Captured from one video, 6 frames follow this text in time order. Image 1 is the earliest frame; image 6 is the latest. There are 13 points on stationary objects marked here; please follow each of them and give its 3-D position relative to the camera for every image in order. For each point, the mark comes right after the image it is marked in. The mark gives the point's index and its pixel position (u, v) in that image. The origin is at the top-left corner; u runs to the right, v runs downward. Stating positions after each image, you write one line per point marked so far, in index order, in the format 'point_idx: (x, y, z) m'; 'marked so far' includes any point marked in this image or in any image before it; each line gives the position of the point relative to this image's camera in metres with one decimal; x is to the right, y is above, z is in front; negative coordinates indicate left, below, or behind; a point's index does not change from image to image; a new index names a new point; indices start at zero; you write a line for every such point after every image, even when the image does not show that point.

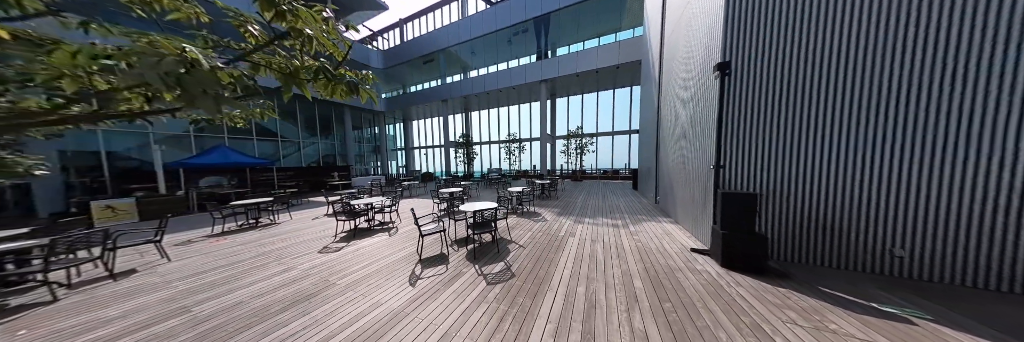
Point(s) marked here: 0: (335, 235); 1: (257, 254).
0: (-4.1, -1.5, +4.4) m
1: (-4.9, -1.6, +3.7) m
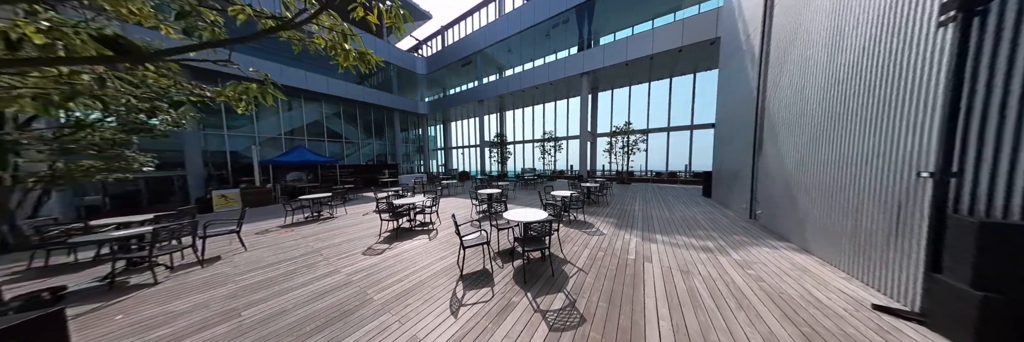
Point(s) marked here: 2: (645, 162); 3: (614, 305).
0: (-3.1, -1.5, +4.4) m
1: (-4.0, -1.6, +3.8) m
2: (+11.1, +0.8, +15.9) m
3: (+1.0, -1.4, +2.0) m
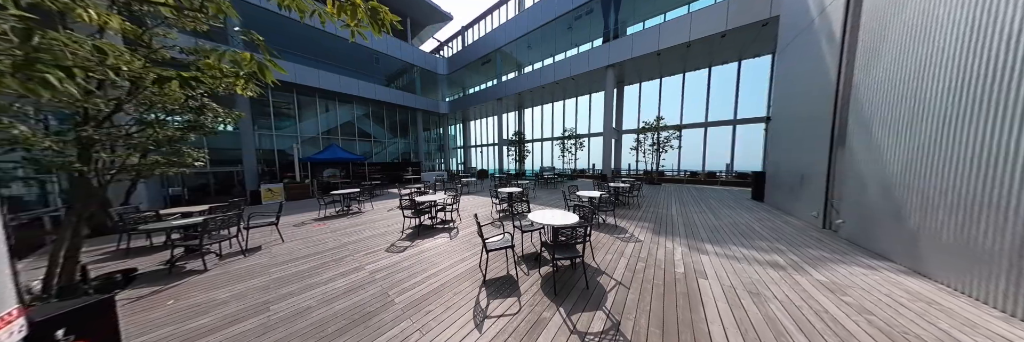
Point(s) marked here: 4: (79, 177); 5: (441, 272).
0: (-2.6, -1.4, +4.5) m
1: (-3.5, -1.5, +3.9) m
2: (+12.6, +0.8, +14.5) m
3: (+1.3, -1.4, +1.6) m
4: (-5.7, -0.1, +2.5) m
5: (-1.0, -1.4, +2.7) m
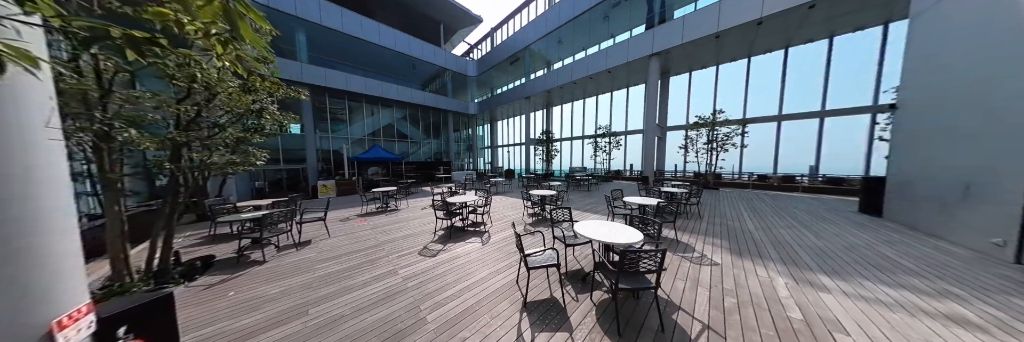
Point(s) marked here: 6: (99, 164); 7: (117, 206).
0: (-1.8, -1.4, +4.4) m
1: (-2.8, -1.5, +4.0) m
2: (+14.7, +0.6, +12.3) m
3: (+1.7, -1.4, +1.0) m
4: (-5.1, -0.1, +2.8) m
5: (-0.5, -1.5, +2.5) m
6: (-5.2, +0.1, +2.4) m
7: (-5.2, -0.4, +2.5) m
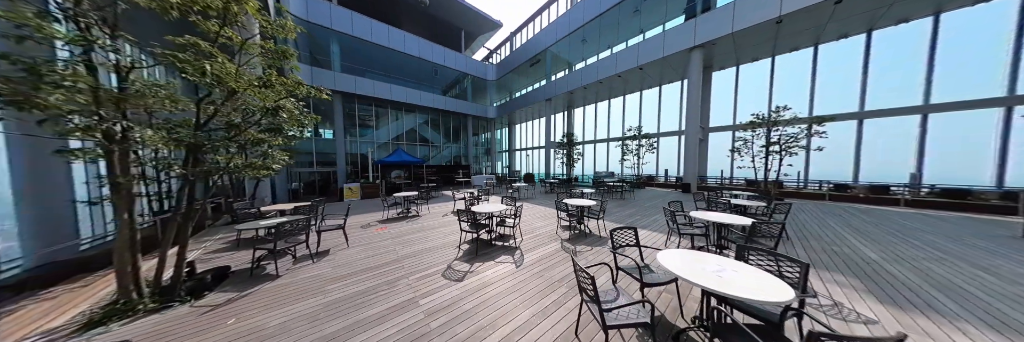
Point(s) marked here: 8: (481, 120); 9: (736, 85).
0: (-1.1, -1.5, +3.9) m
1: (-2.1, -1.6, +3.5) m
2: (+16.0, +0.2, +10.4) m
3: (+2.1, -1.5, +0.2) m
4: (-4.5, -0.1, +2.6) m
5: (+0.1, -1.6, +1.8) m
6: (-4.6, 0.0, +2.2) m
7: (-4.7, -0.5, +2.3) m
8: (-3.2, +5.4, +19.9) m
9: (+14.2, +5.5, +12.0) m
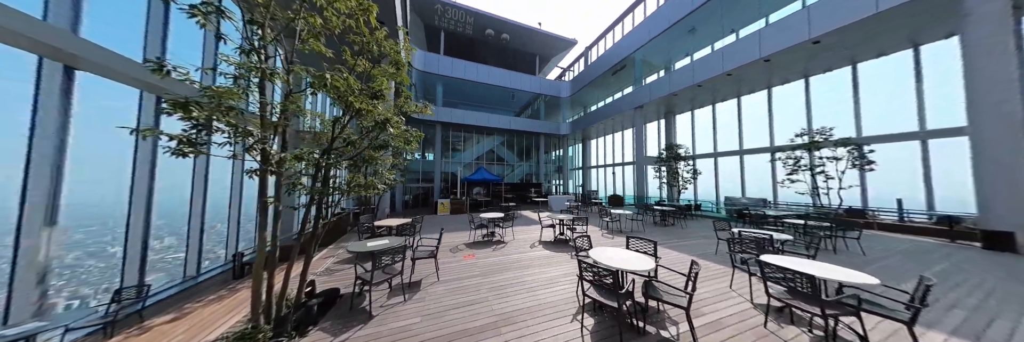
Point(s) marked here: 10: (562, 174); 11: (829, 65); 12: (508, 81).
0: (+0.8, -1.9, +2.5) m
1: (-0.3, -1.9, +2.5) m
2: (+19.2, -0.7, +2.8) m
3: (+2.6, -1.5, -2.0) m
4: (-2.7, -0.4, +2.7) m
5: (+1.2, -1.7, +0.2) m
6: (-3.0, -0.2, +2.3) m
7: (-3.0, -0.7, +2.4) m
8: (+4.6, +3.5, +18.8) m
9: (+18.2, +4.4, +5.3) m
10: (+5.7, -0.3, +19.3) m
11: (+15.7, +5.2, +9.4) m
12: (0.0, +8.0, +16.4) m
